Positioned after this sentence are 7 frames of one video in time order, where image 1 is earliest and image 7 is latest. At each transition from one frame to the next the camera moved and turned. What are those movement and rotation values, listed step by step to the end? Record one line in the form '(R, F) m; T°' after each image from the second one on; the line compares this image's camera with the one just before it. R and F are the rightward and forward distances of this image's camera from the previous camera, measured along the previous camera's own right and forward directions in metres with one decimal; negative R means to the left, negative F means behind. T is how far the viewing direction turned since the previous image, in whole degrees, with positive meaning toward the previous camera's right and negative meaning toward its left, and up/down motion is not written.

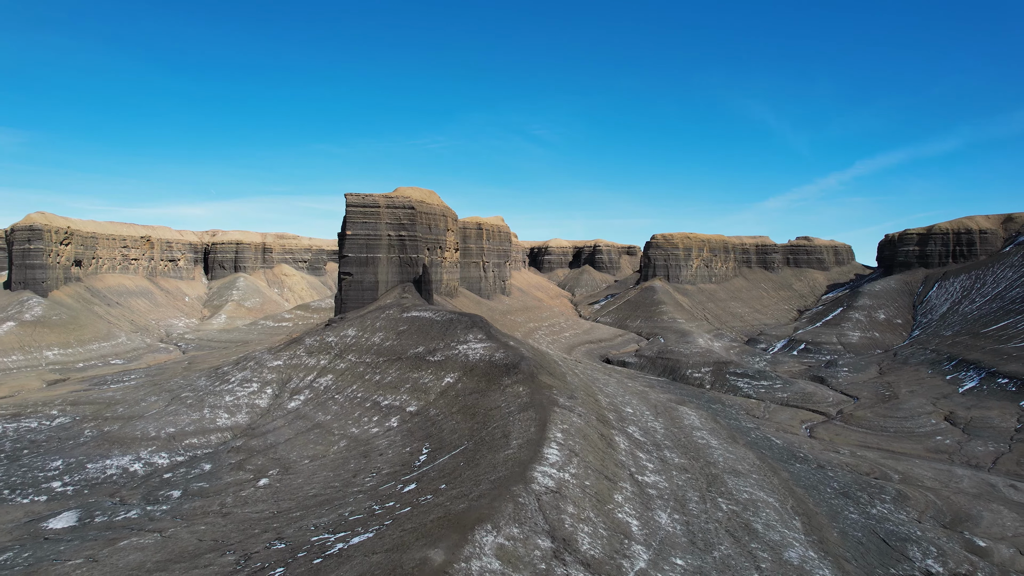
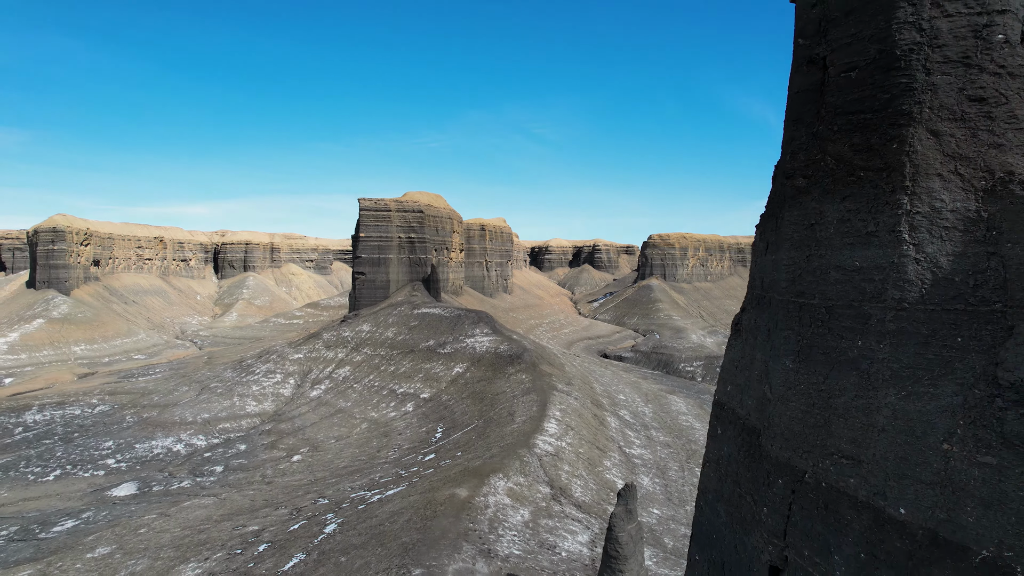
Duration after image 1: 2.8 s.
(-0.2, -2.7) m; 0°
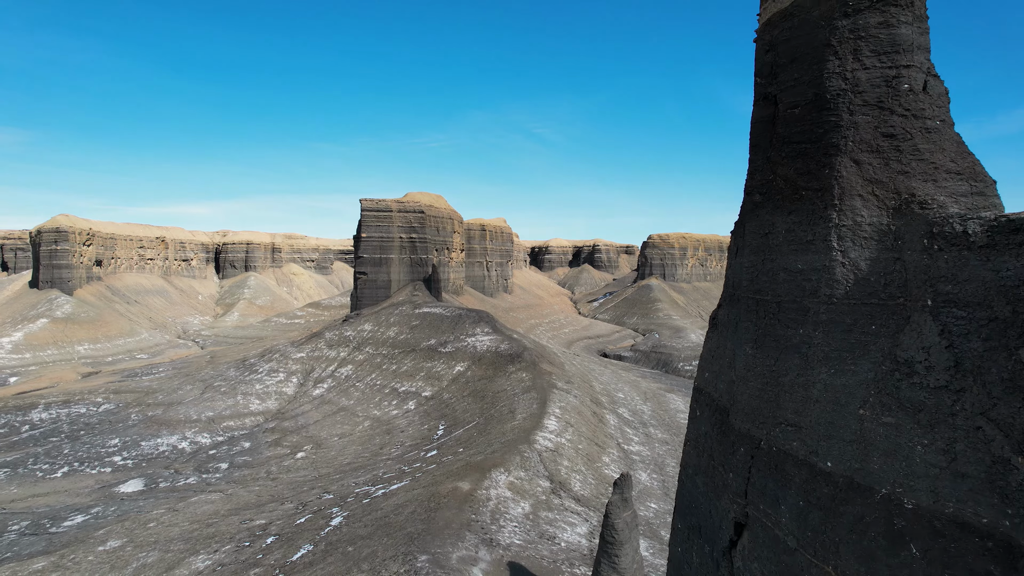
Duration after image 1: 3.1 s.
(0.0, -0.4) m; 0°
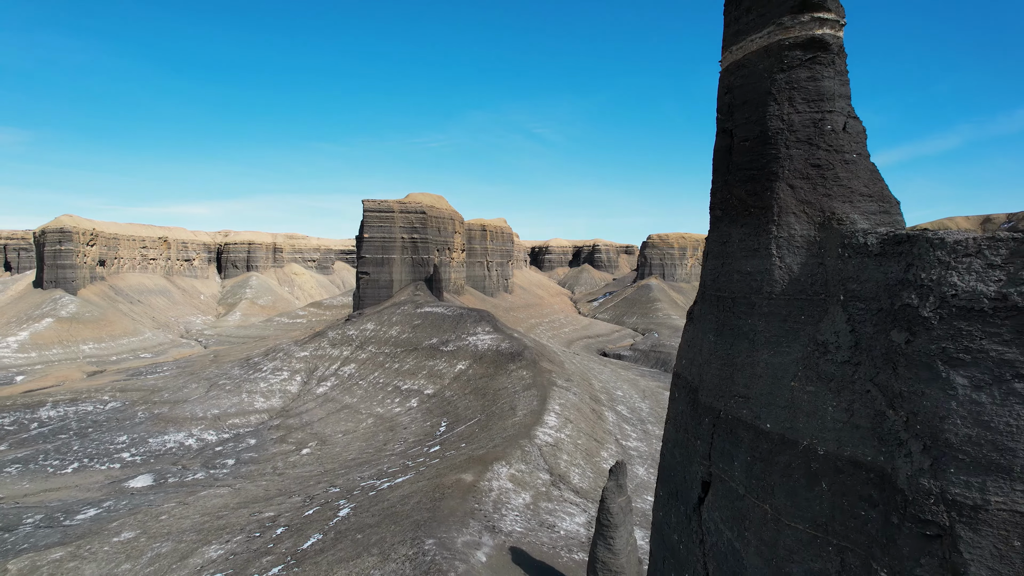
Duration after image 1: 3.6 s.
(0.0, -0.5) m; 0°
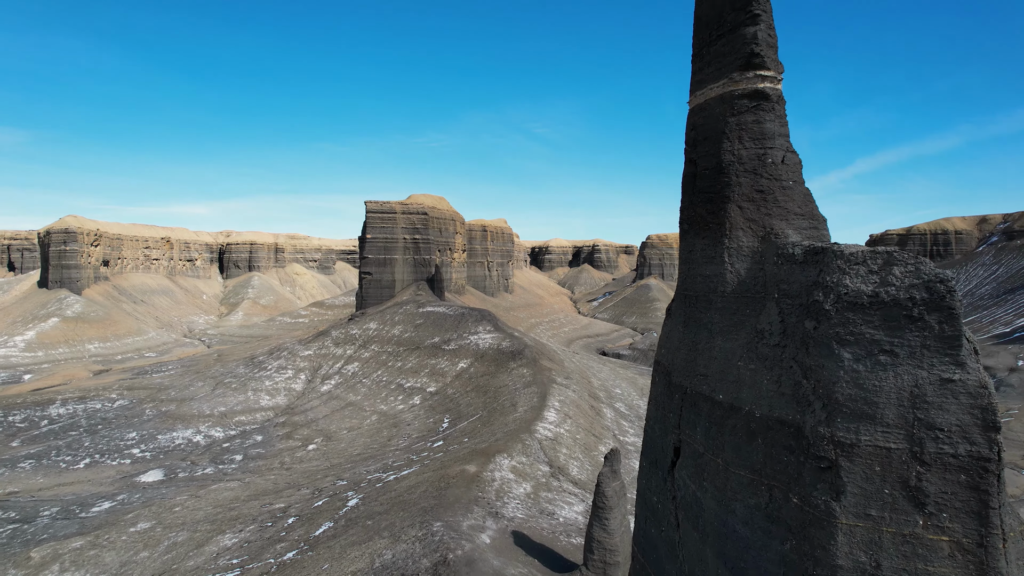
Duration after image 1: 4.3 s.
(0.0, -0.6) m; 0°
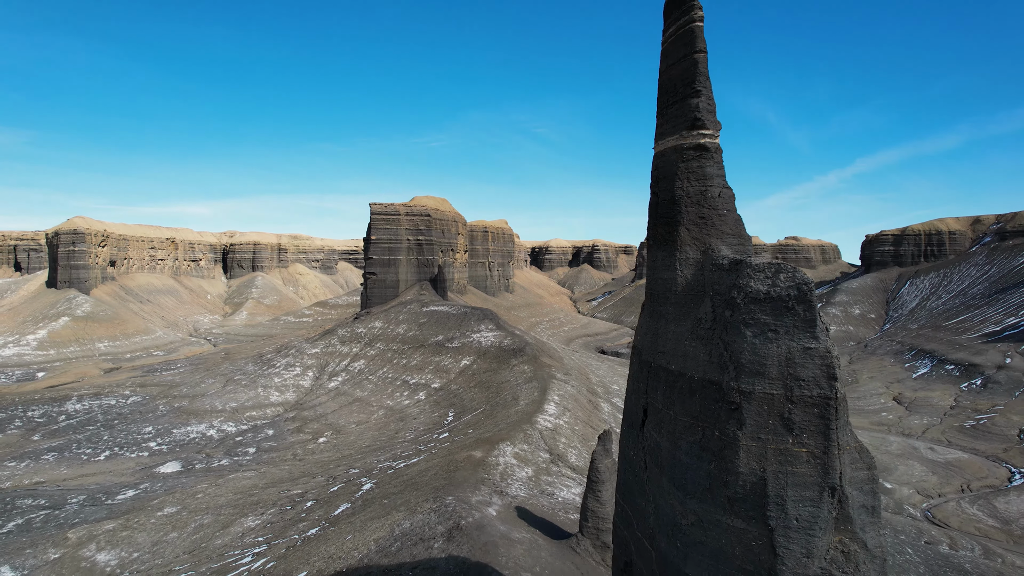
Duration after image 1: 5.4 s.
(-0.1, -1.1) m; 0°
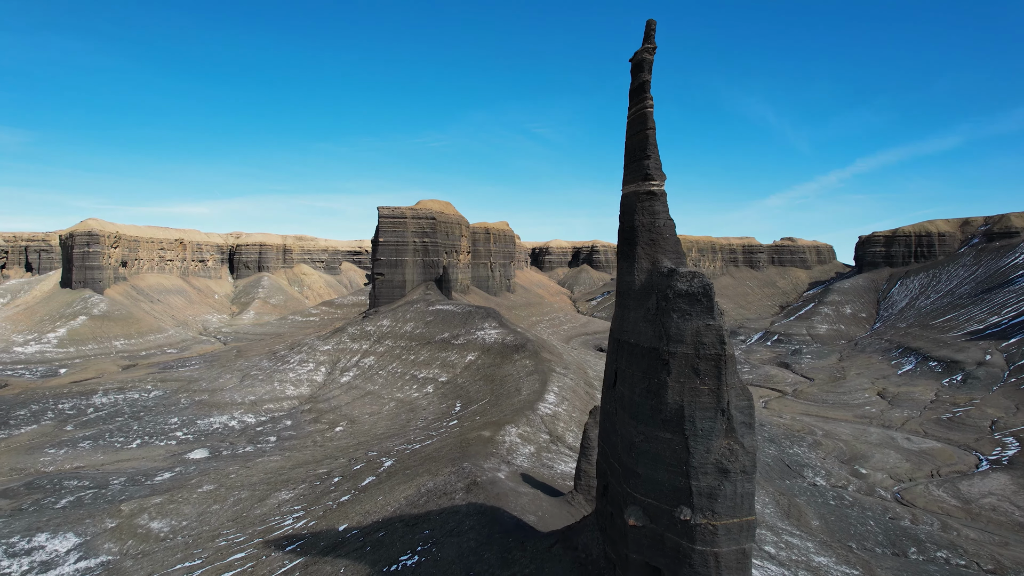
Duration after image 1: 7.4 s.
(-0.1, -2.0) m; 0°
